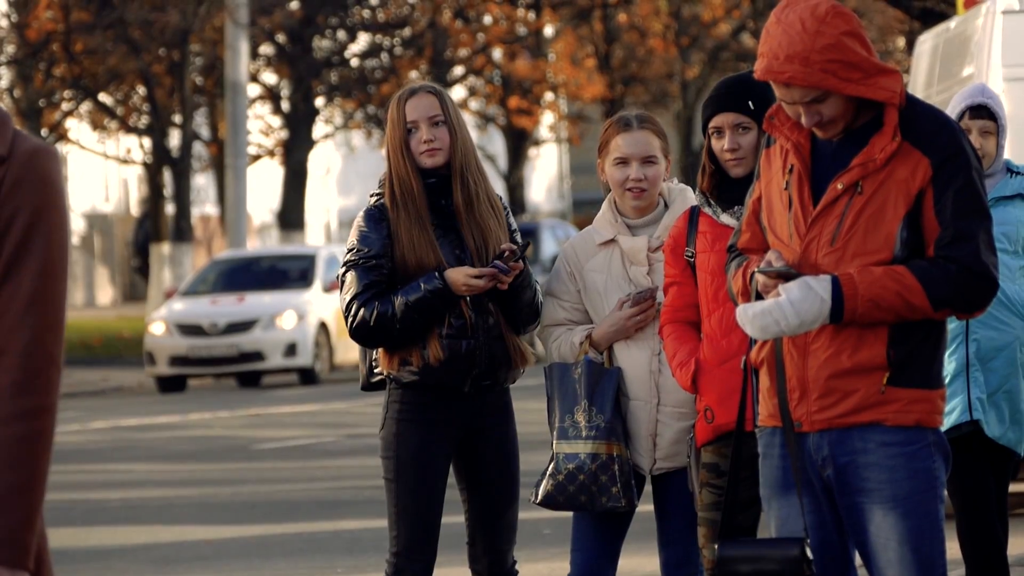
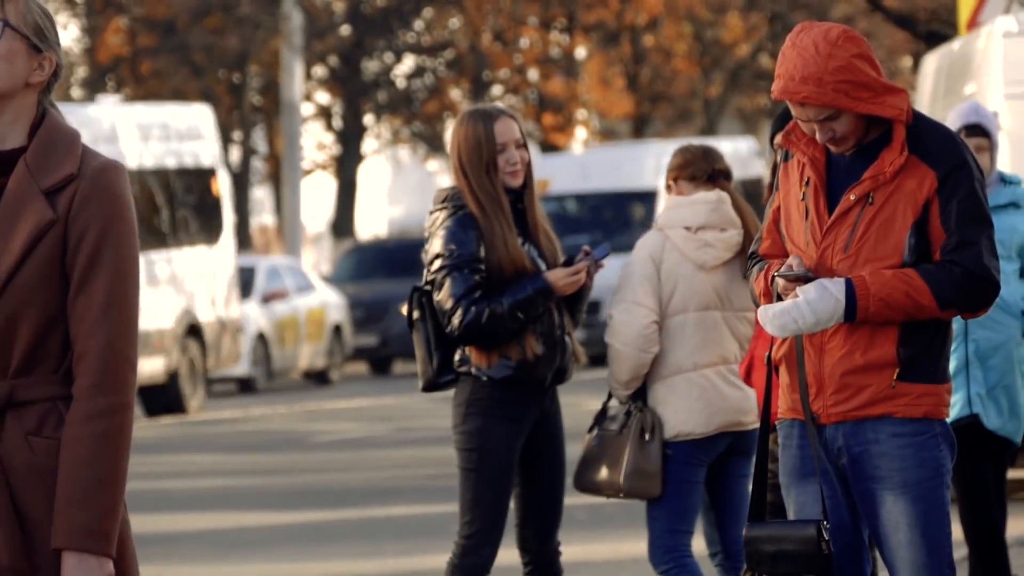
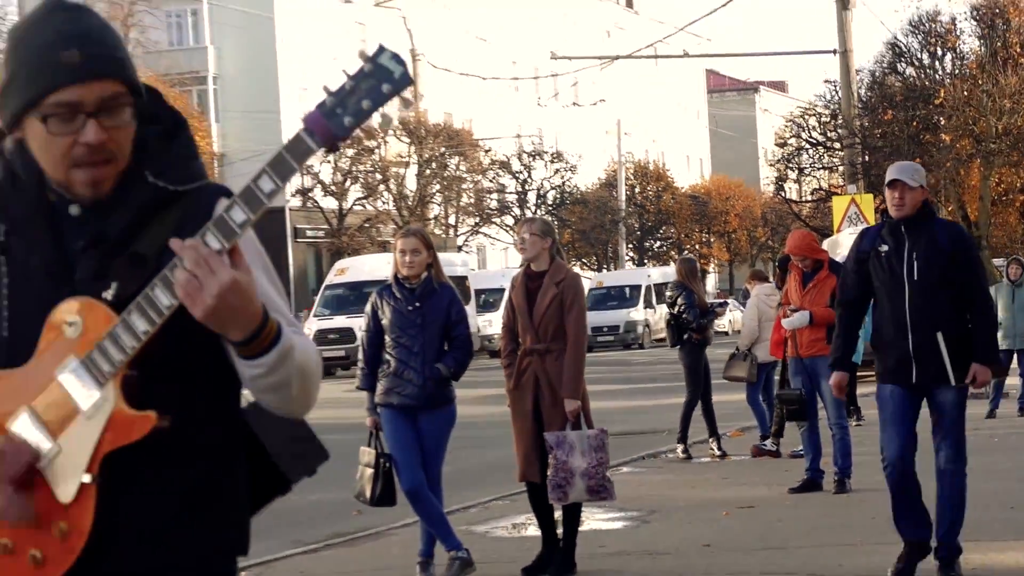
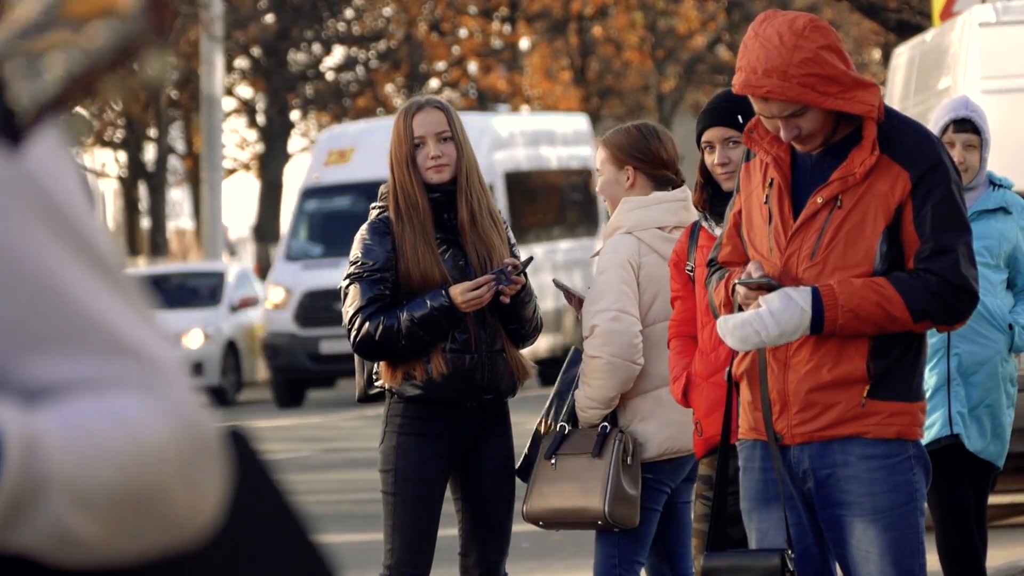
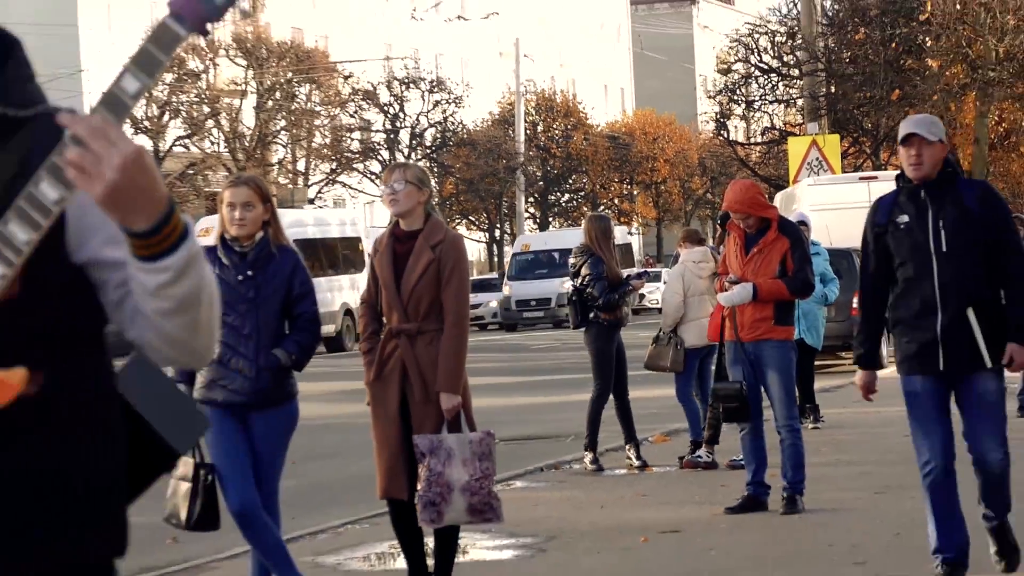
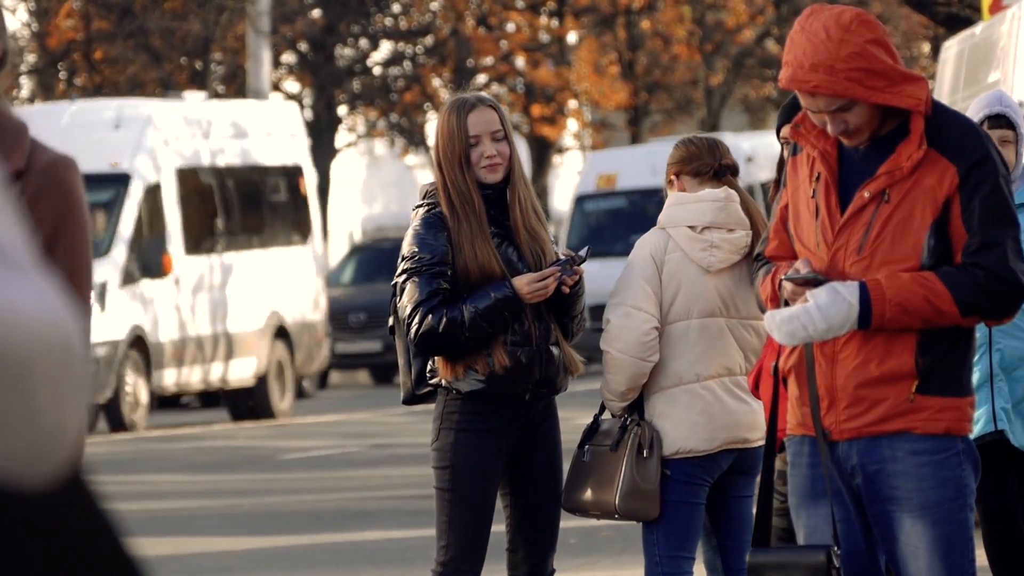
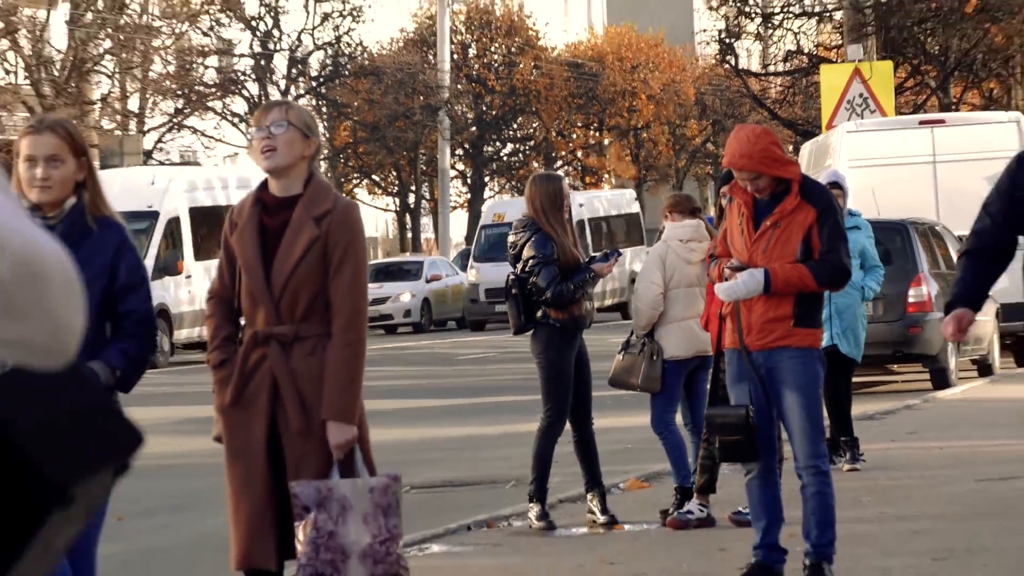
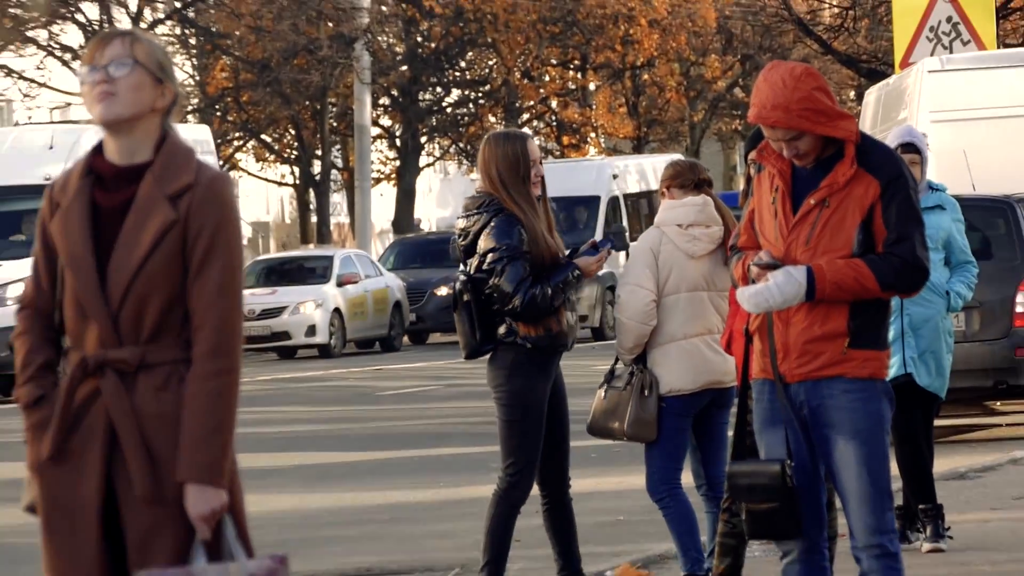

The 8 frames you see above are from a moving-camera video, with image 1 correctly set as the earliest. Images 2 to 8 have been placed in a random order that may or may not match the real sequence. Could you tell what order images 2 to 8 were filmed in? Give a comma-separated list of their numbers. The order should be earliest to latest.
4, 6, 2, 8, 7, 5, 3
